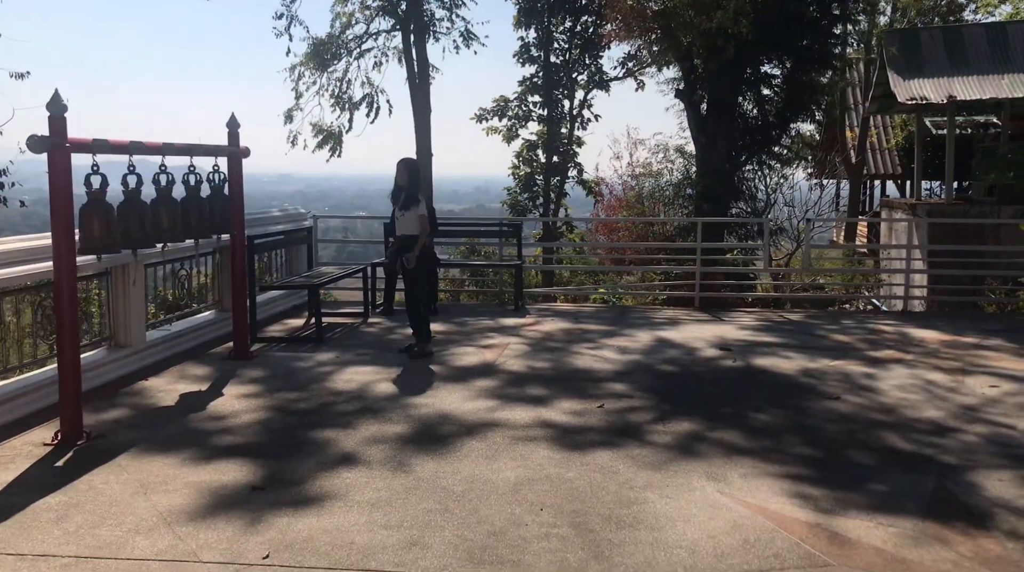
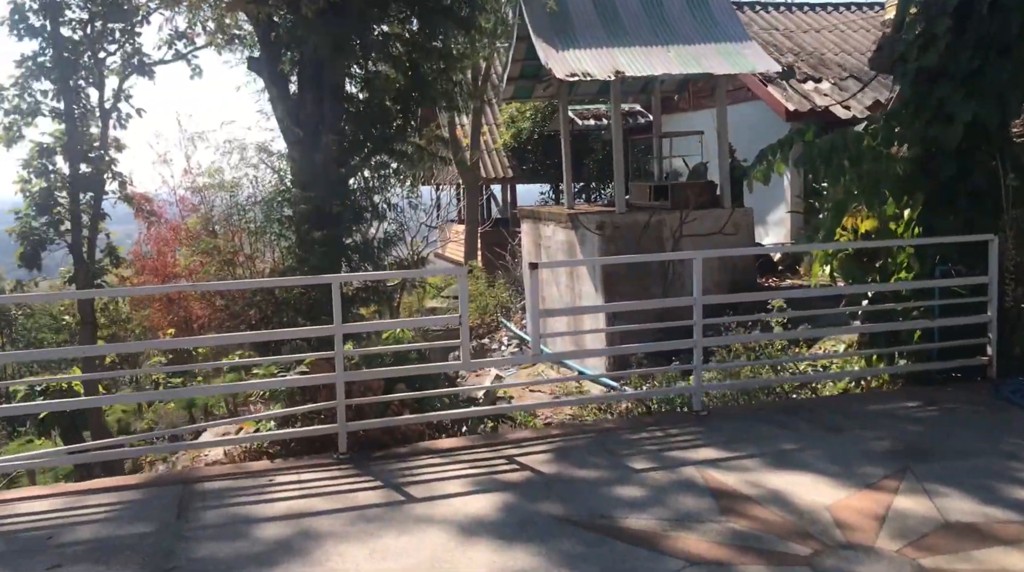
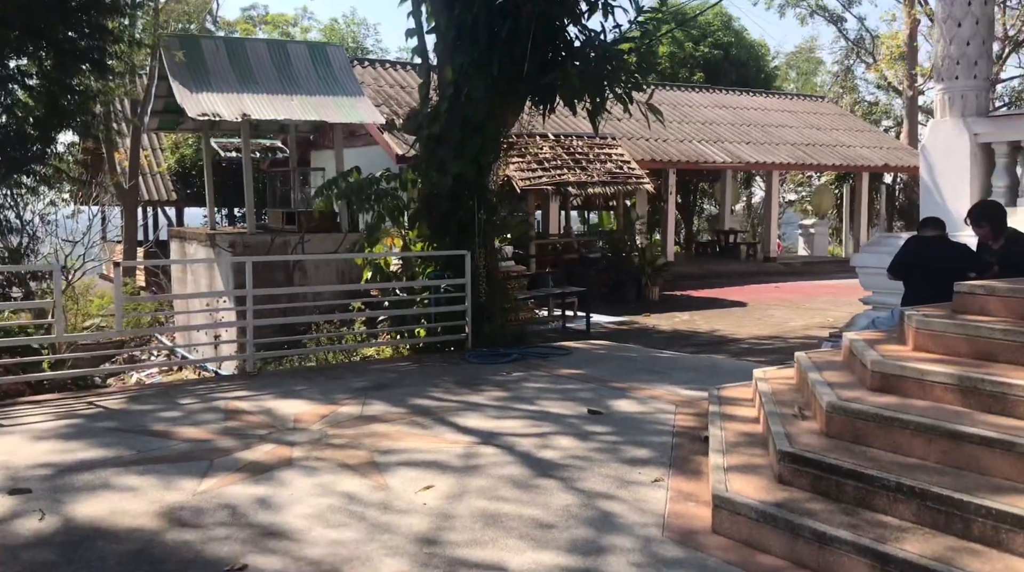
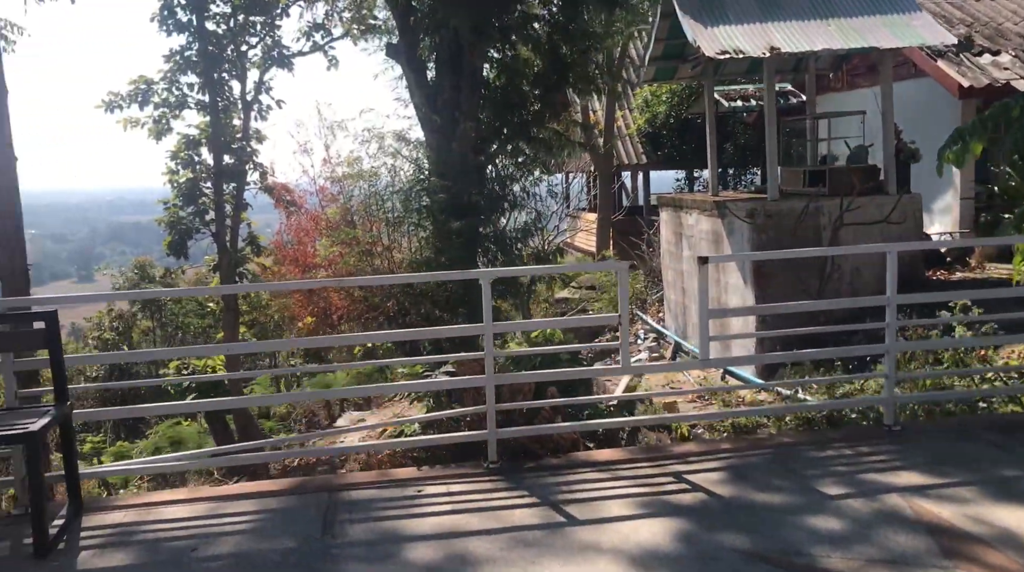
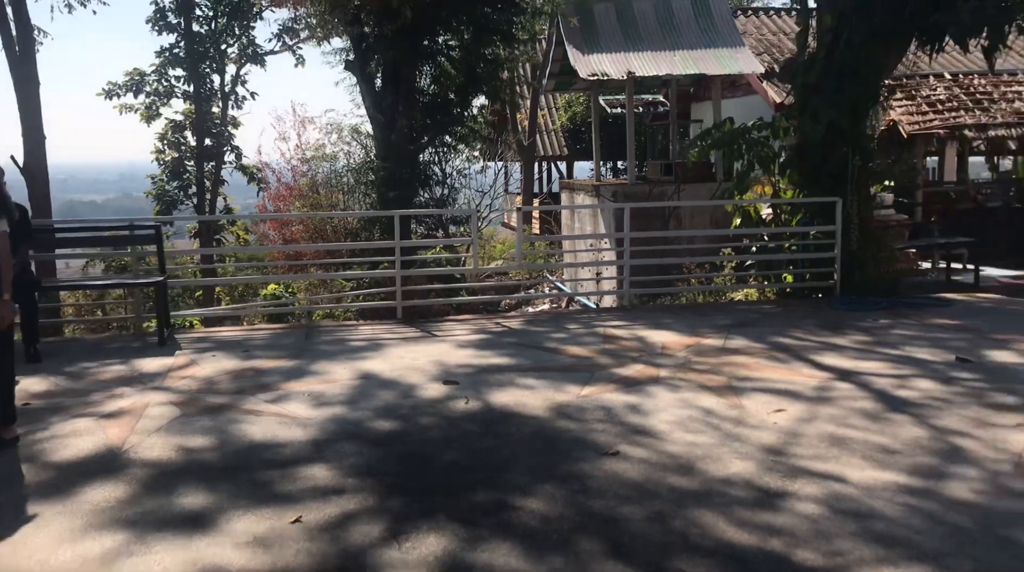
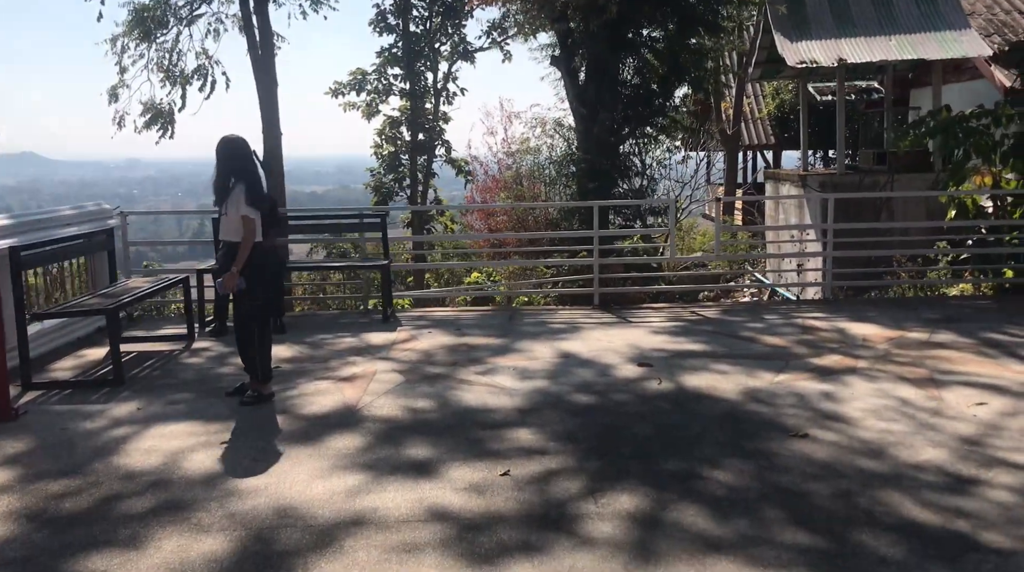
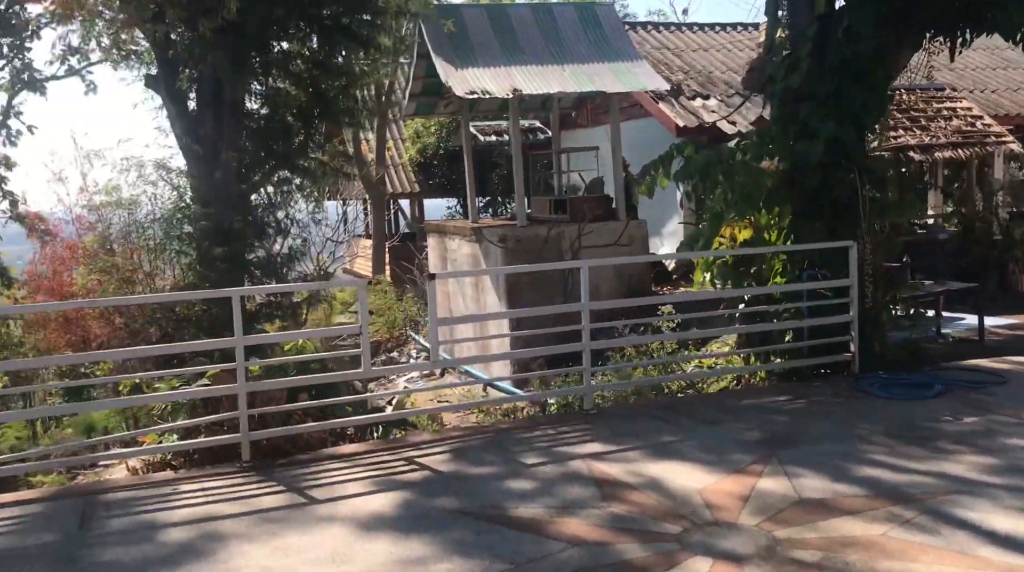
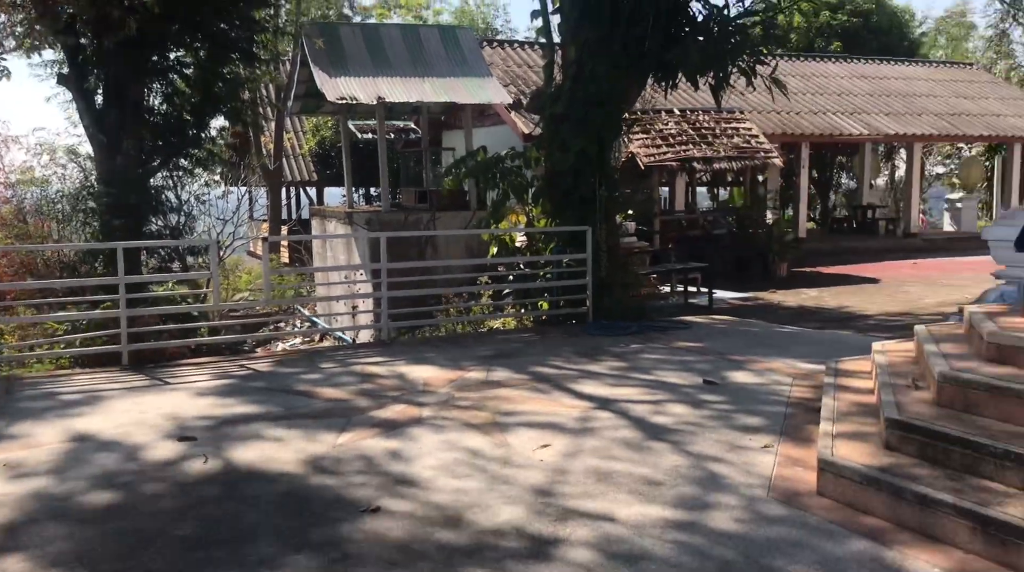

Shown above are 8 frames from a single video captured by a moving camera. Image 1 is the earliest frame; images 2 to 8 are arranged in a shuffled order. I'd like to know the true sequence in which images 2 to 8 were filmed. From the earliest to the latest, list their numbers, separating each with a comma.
6, 5, 8, 3, 7, 2, 4
